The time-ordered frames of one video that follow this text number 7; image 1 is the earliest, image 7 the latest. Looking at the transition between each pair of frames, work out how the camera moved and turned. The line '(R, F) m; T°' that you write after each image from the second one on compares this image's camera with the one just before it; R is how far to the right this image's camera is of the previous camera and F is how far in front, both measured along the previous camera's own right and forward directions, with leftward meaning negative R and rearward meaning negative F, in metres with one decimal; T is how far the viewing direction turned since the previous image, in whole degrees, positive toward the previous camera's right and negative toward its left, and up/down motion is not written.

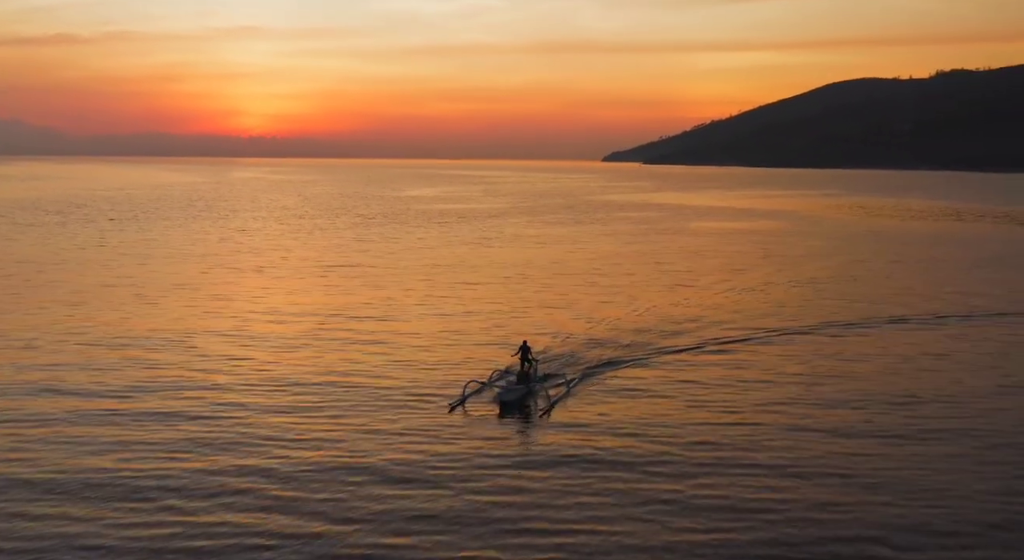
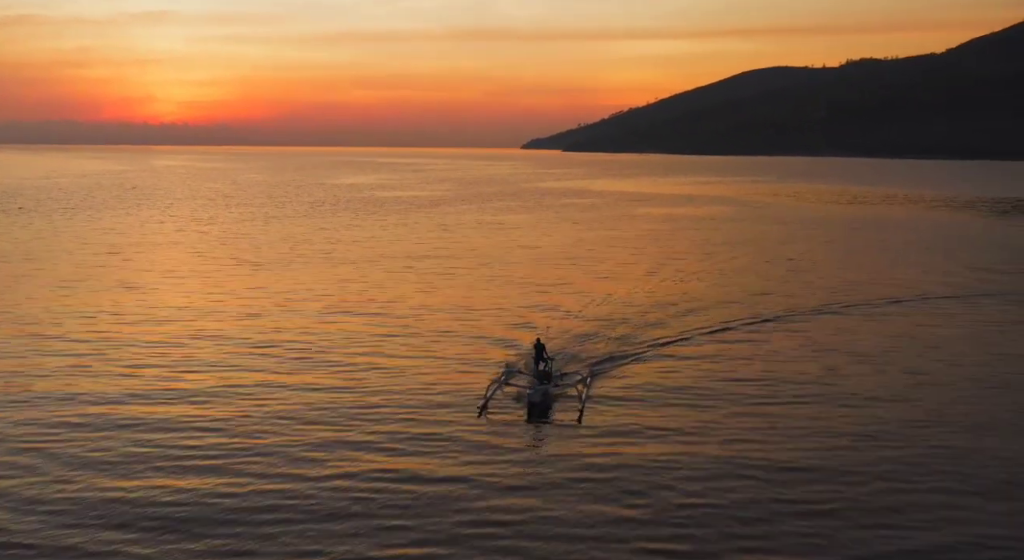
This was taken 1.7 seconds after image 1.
(-1.8, +1.0) m; +4°
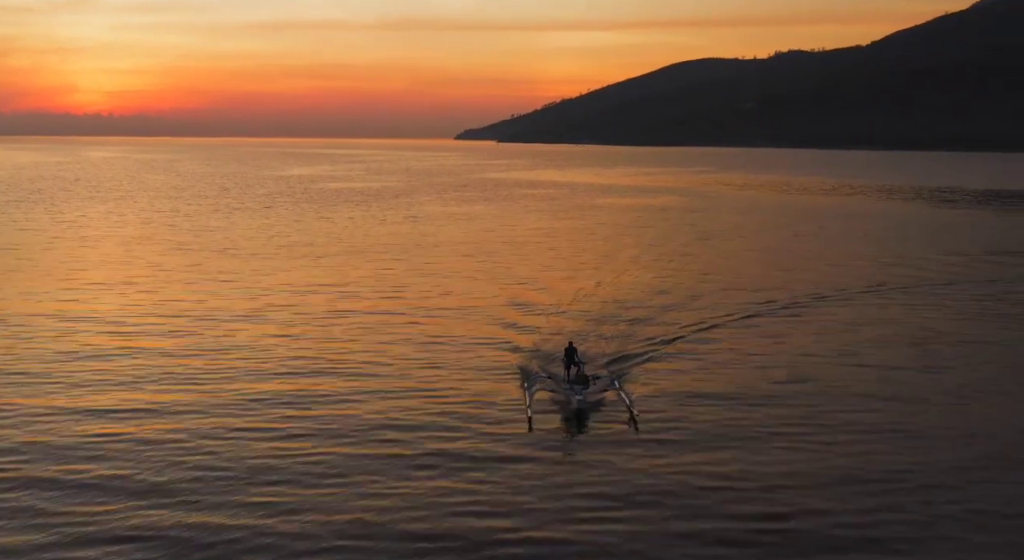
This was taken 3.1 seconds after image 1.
(-1.7, +1.2) m; +3°
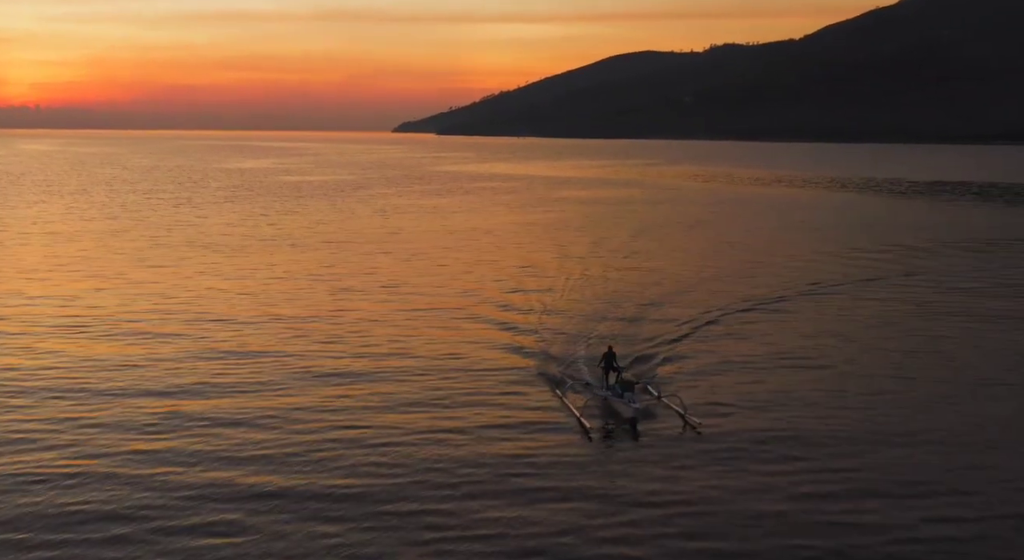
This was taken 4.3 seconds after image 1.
(-1.4, +0.9) m; +3°
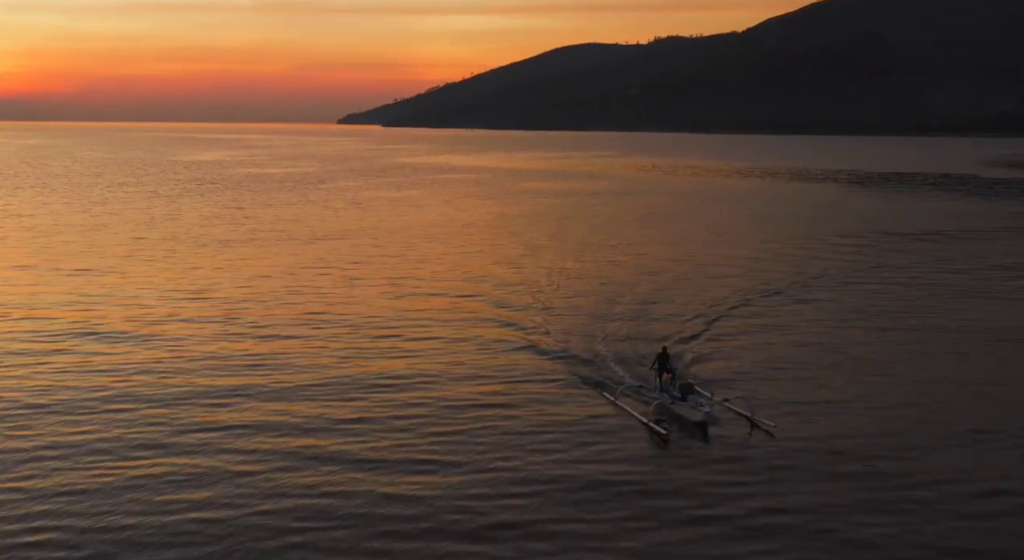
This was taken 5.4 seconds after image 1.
(-1.4, +1.0) m; +3°
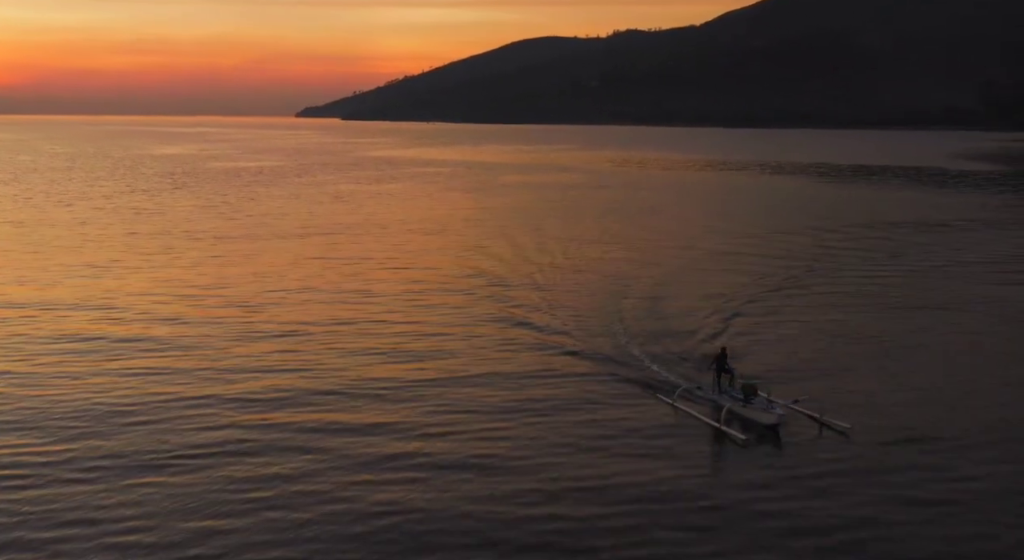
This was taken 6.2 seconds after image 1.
(-1.2, +0.7) m; +2°
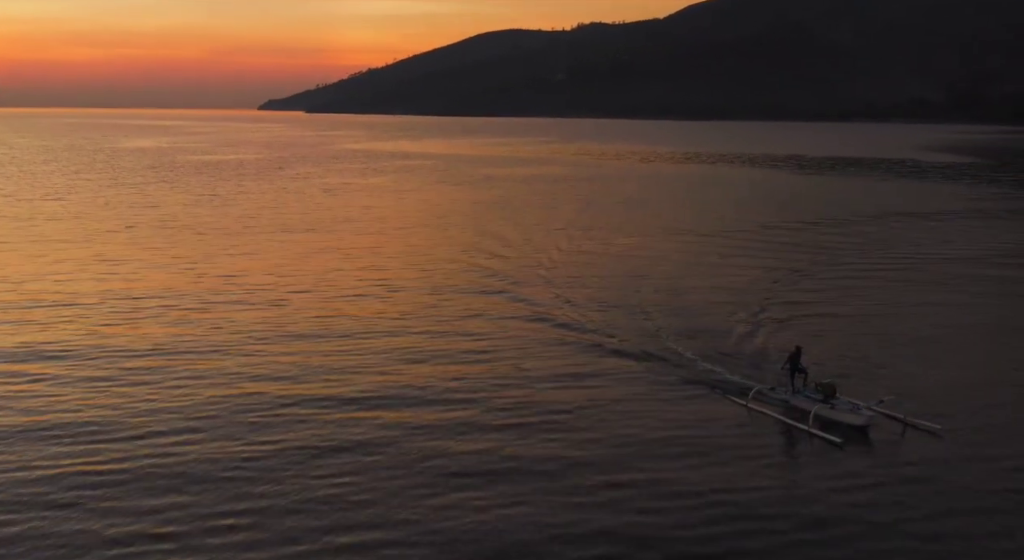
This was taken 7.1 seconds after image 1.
(-1.2, +0.6) m; +2°
